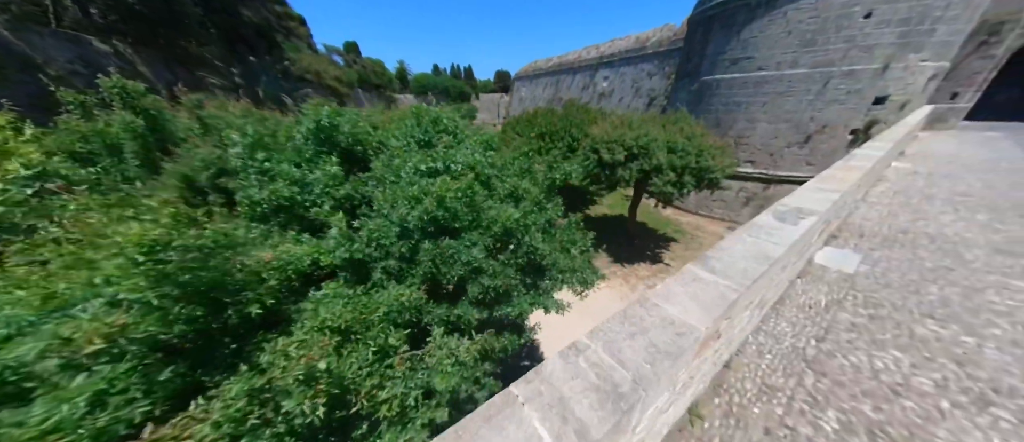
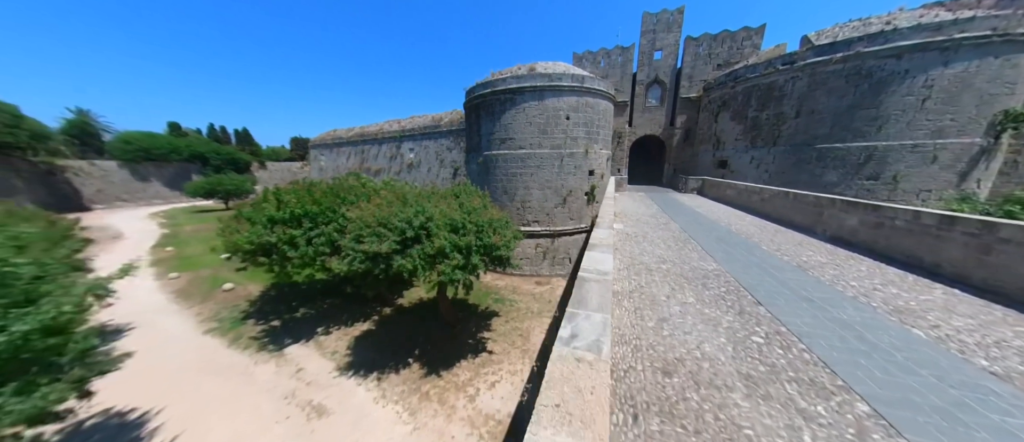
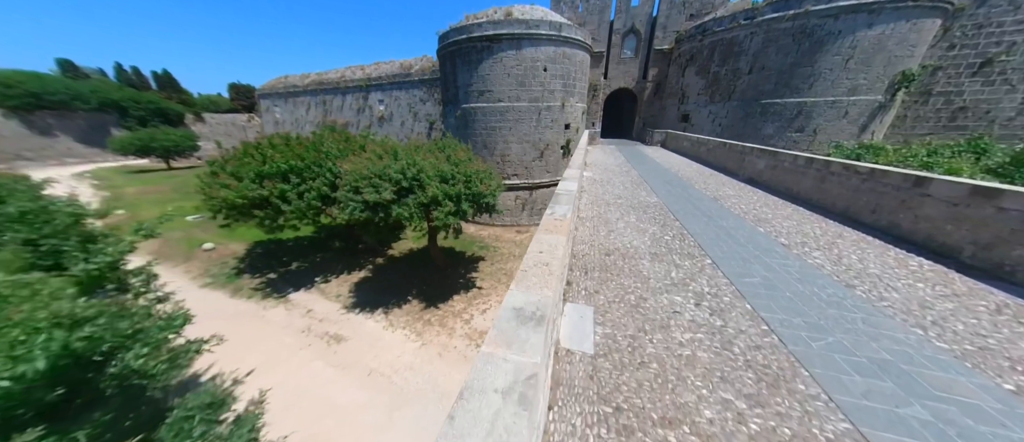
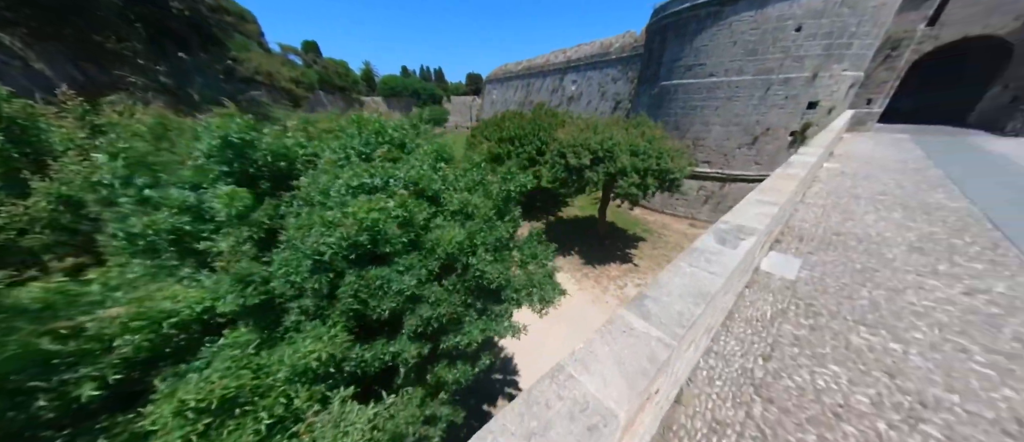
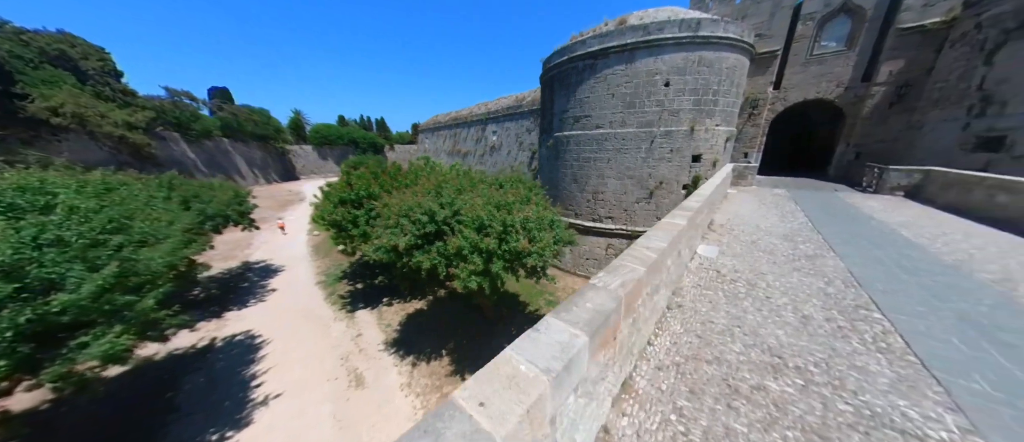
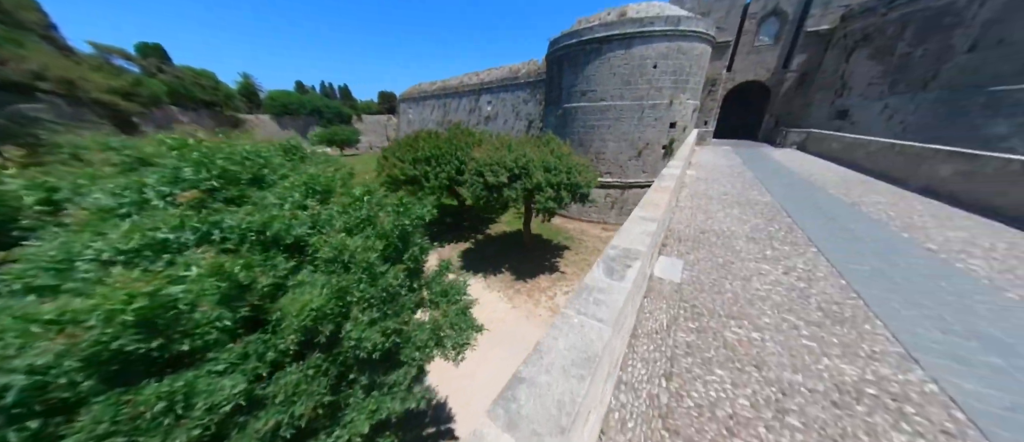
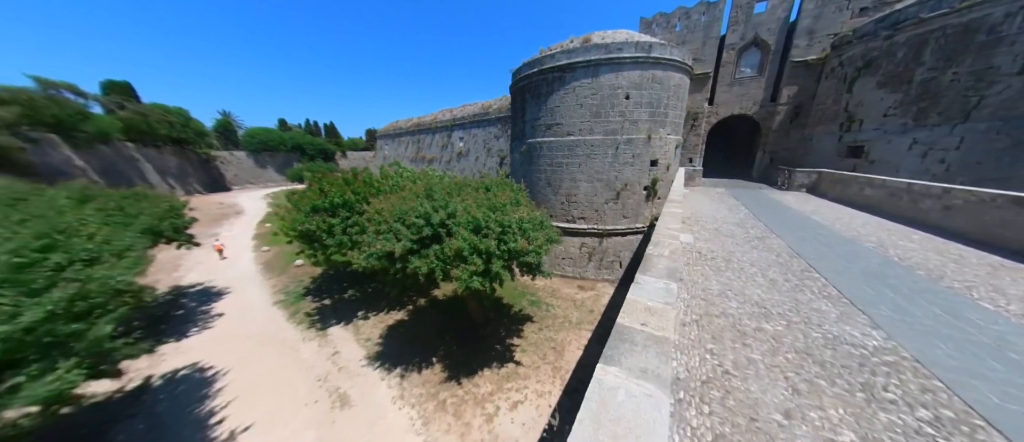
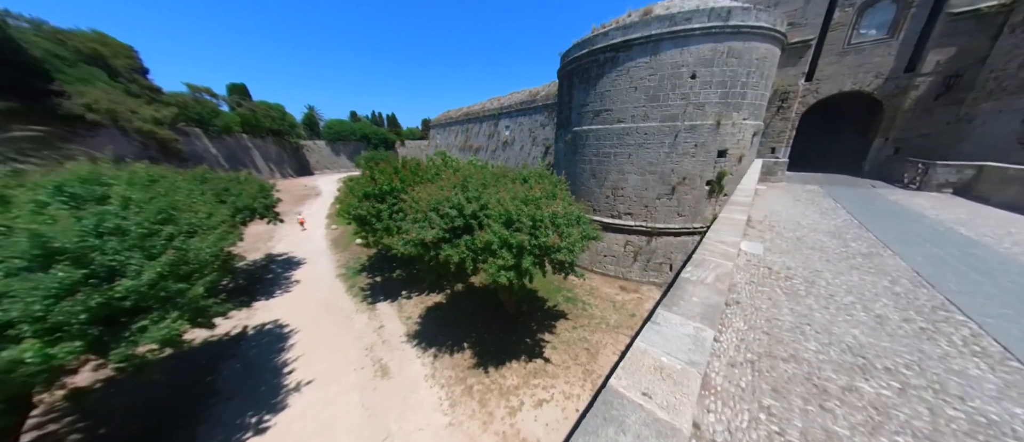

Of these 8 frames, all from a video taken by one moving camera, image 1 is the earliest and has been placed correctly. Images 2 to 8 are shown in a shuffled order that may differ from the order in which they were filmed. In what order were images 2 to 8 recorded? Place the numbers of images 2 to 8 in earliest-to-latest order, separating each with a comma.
4, 6, 3, 2, 7, 8, 5
